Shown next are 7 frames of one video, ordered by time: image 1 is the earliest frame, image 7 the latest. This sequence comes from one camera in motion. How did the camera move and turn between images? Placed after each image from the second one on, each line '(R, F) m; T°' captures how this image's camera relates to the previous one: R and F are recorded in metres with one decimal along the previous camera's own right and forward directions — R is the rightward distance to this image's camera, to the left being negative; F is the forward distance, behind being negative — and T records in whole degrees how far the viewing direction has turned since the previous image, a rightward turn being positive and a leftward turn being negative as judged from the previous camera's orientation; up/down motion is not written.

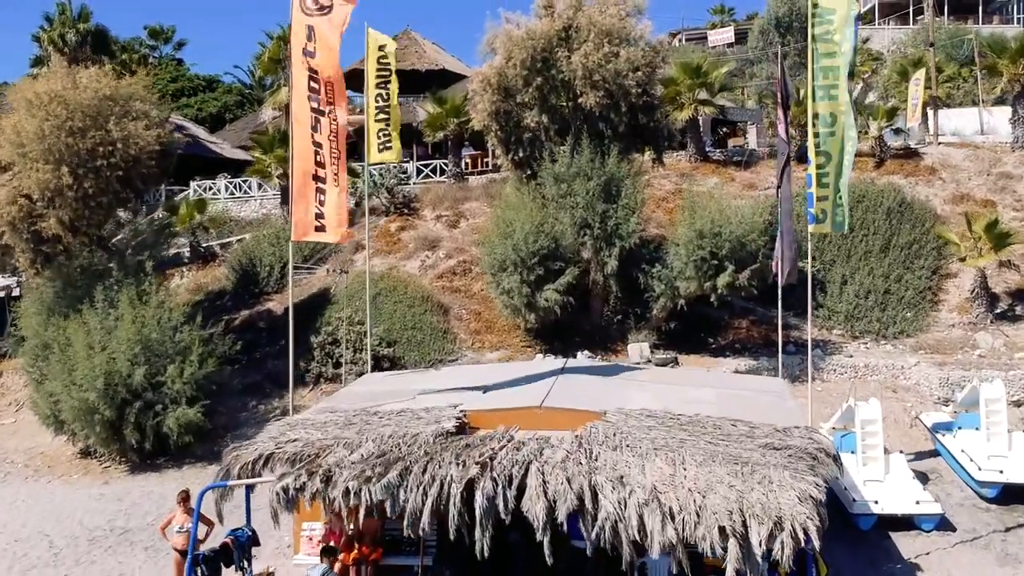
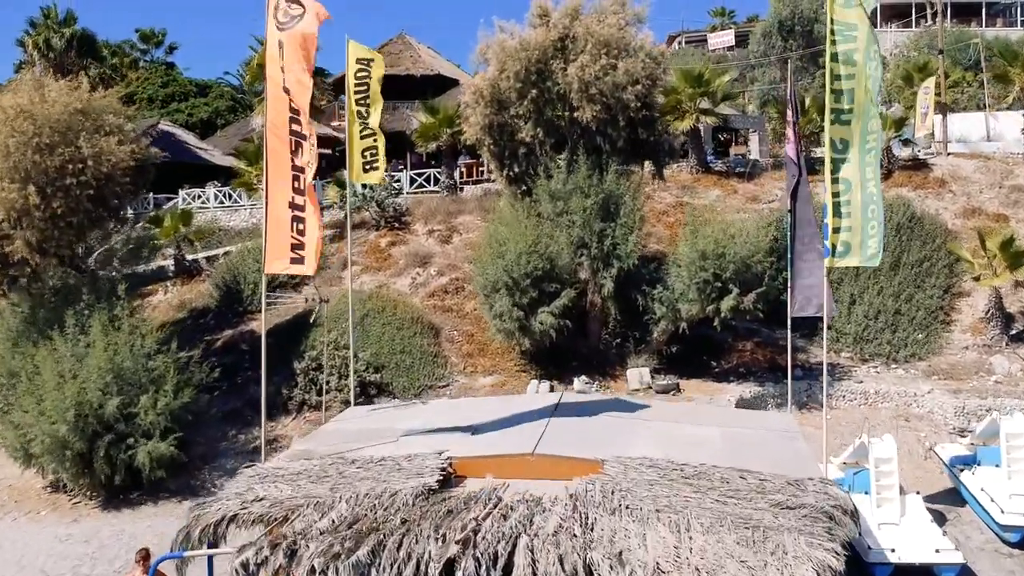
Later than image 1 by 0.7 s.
(+0.1, +1.0) m; 0°
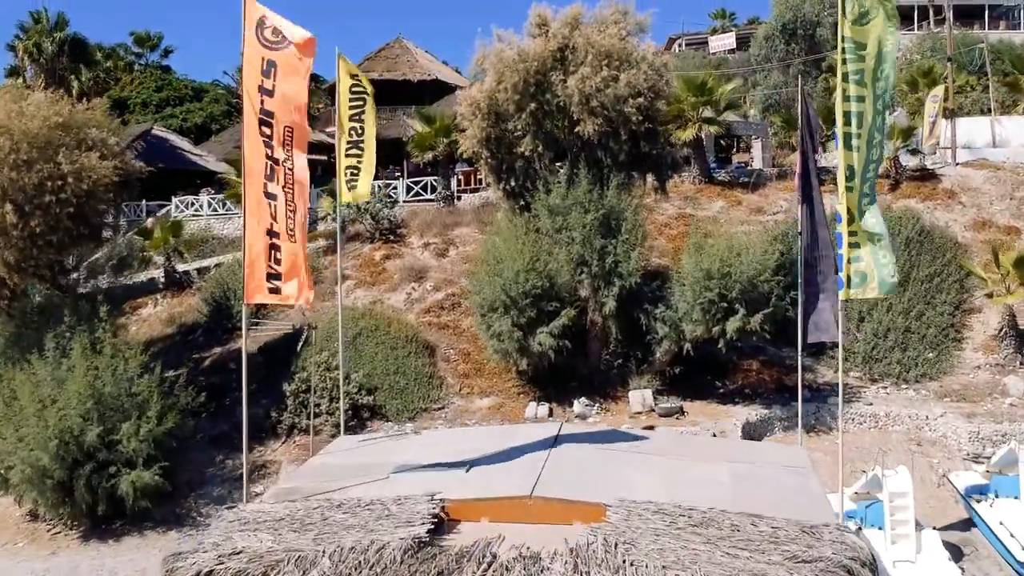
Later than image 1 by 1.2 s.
(0.0, +0.7) m; 0°
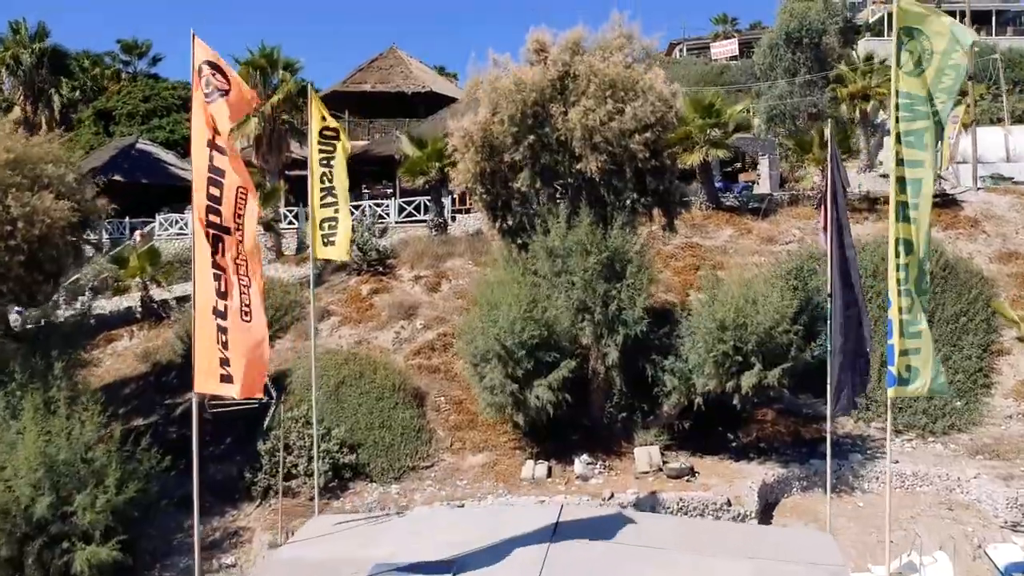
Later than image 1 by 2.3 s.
(+0.1, +1.5) m; 0°
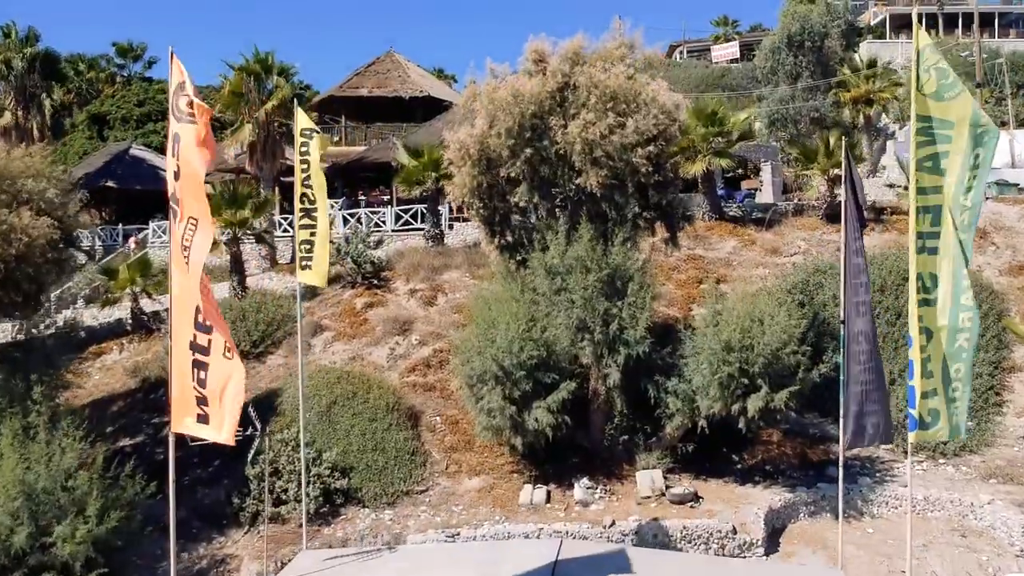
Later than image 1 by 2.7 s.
(0.0, +0.6) m; 0°
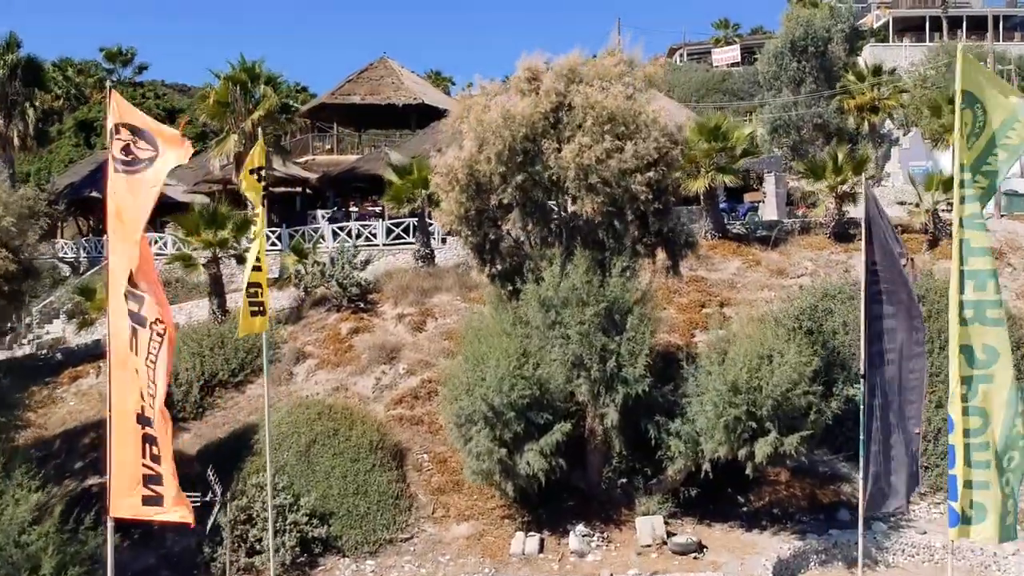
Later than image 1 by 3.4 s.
(+0.1, +1.1) m; 0°
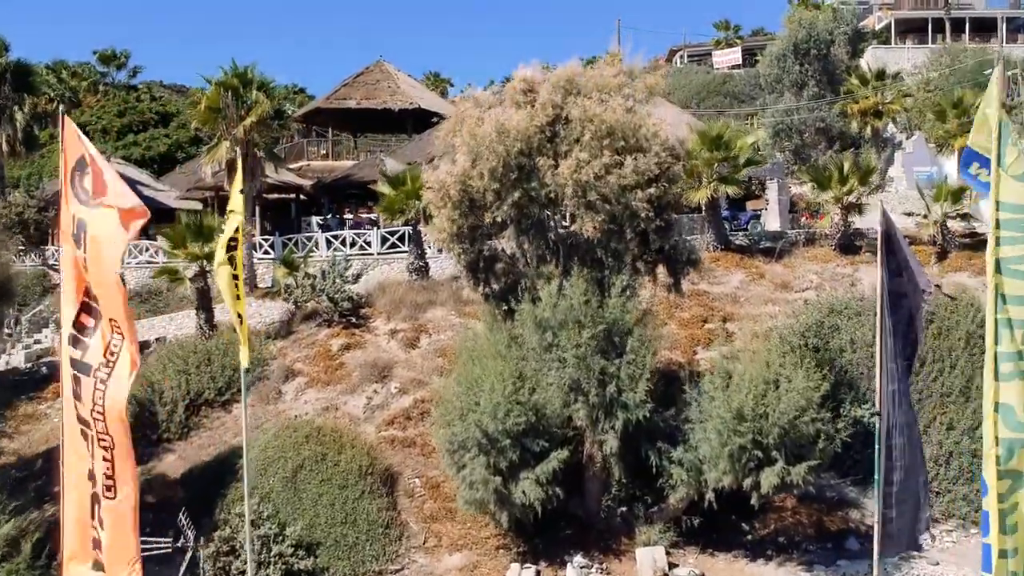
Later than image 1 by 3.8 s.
(+0.1, +0.7) m; 0°
